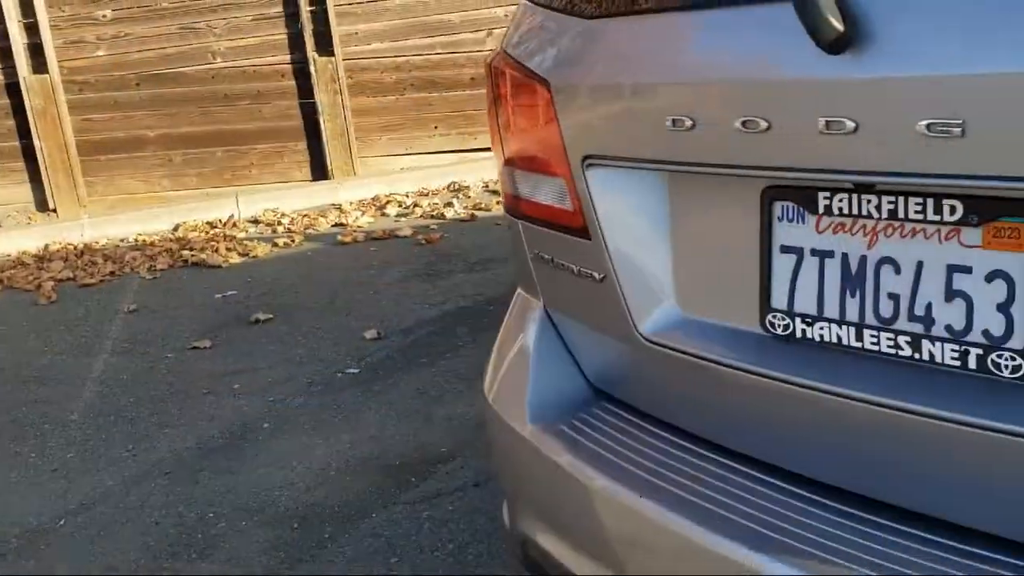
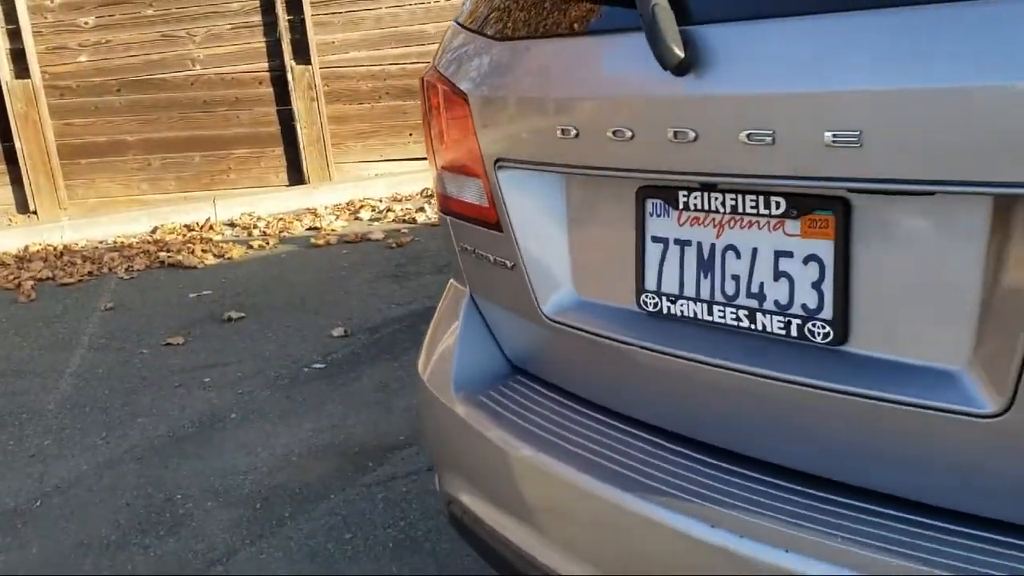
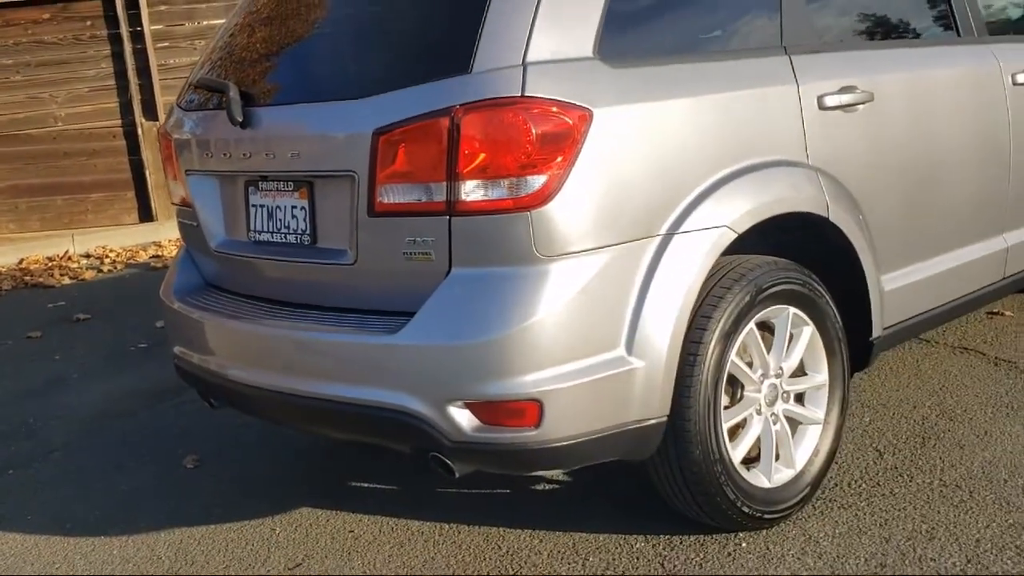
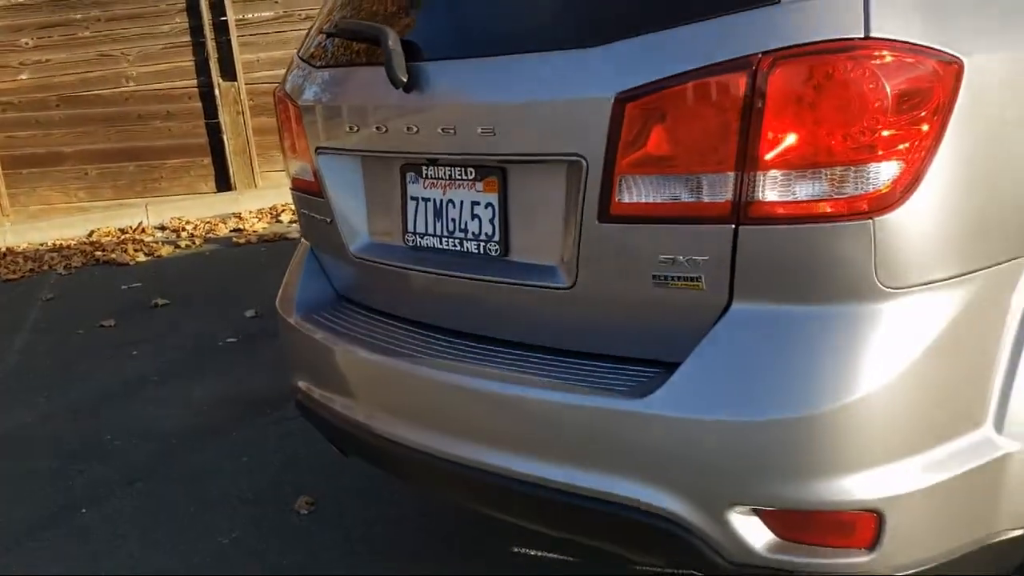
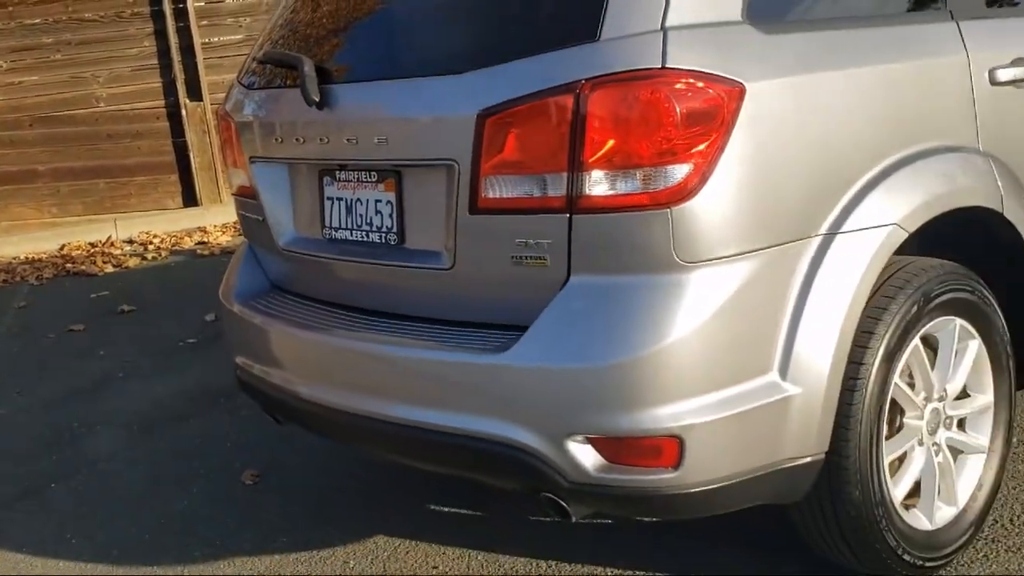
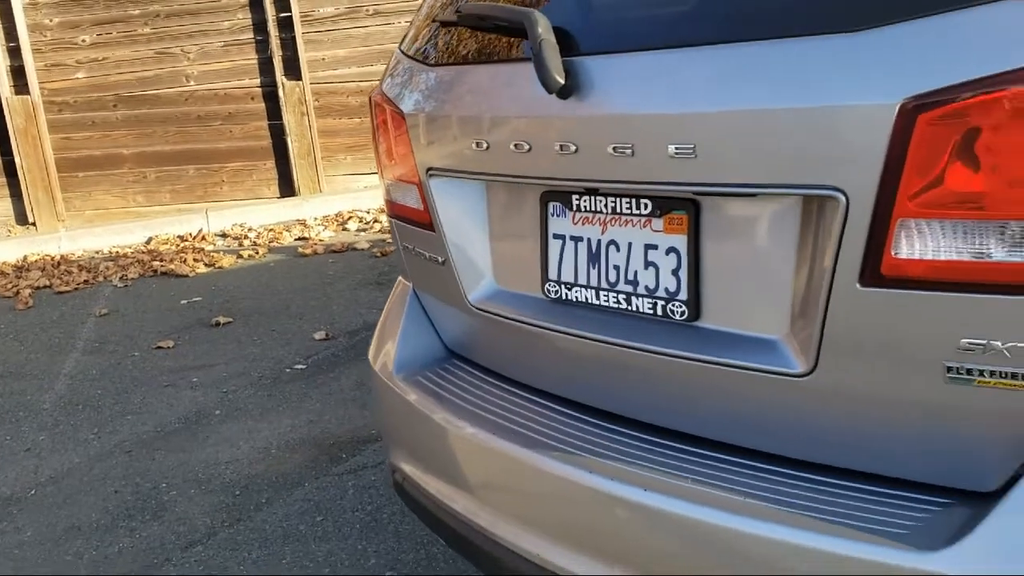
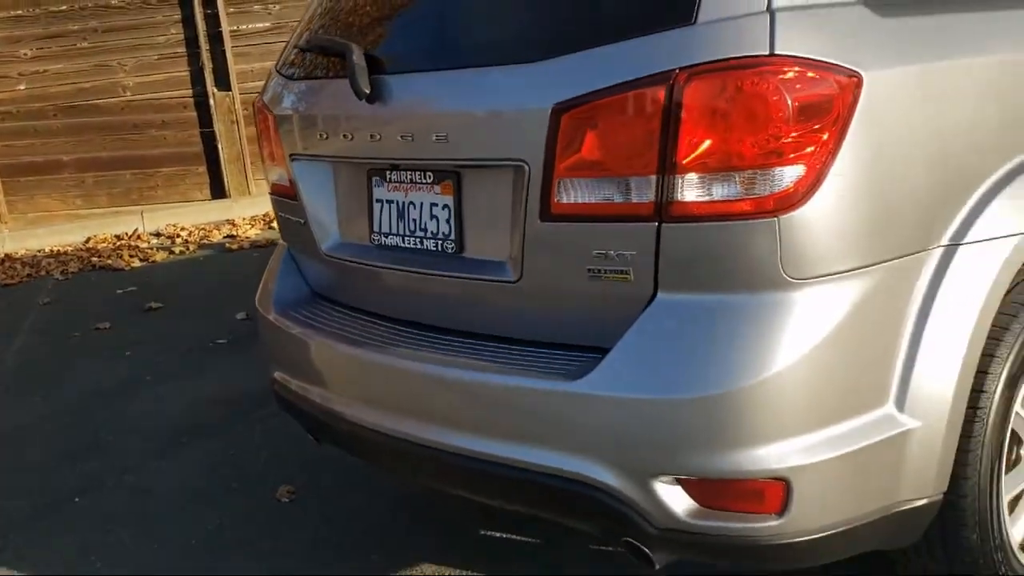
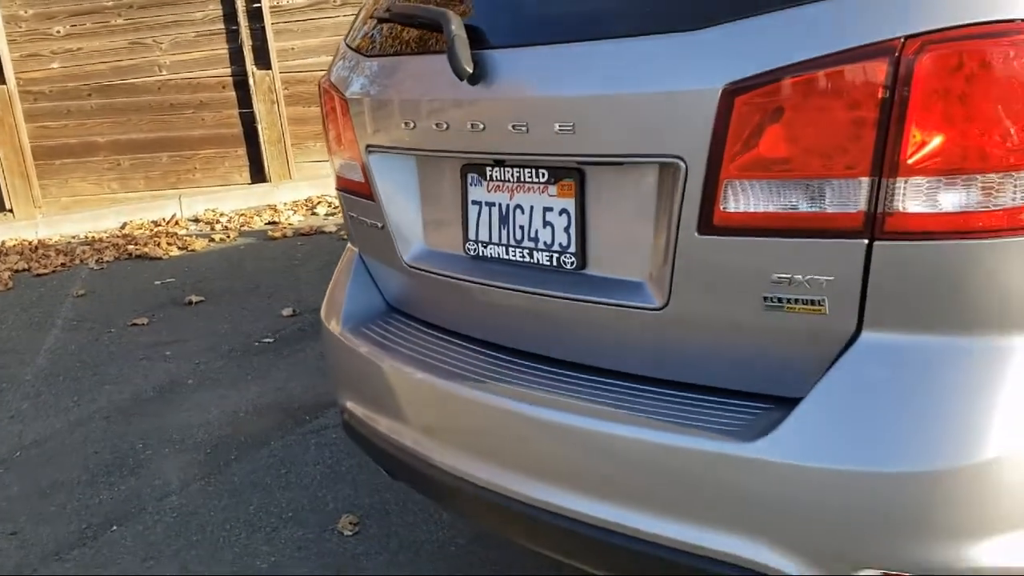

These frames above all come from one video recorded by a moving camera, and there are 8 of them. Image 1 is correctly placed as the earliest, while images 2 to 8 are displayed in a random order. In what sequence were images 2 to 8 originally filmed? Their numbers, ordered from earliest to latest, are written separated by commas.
2, 6, 8, 4, 7, 5, 3
